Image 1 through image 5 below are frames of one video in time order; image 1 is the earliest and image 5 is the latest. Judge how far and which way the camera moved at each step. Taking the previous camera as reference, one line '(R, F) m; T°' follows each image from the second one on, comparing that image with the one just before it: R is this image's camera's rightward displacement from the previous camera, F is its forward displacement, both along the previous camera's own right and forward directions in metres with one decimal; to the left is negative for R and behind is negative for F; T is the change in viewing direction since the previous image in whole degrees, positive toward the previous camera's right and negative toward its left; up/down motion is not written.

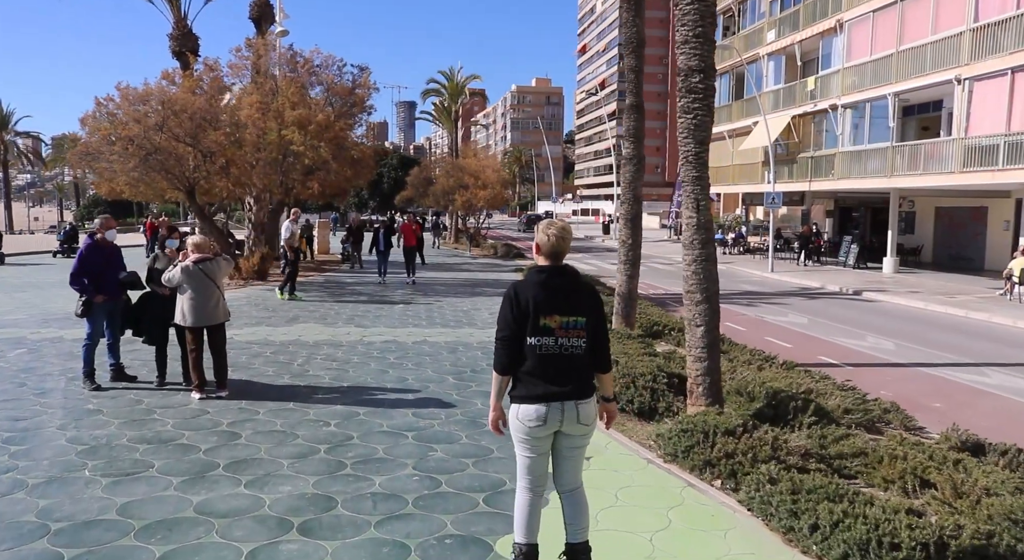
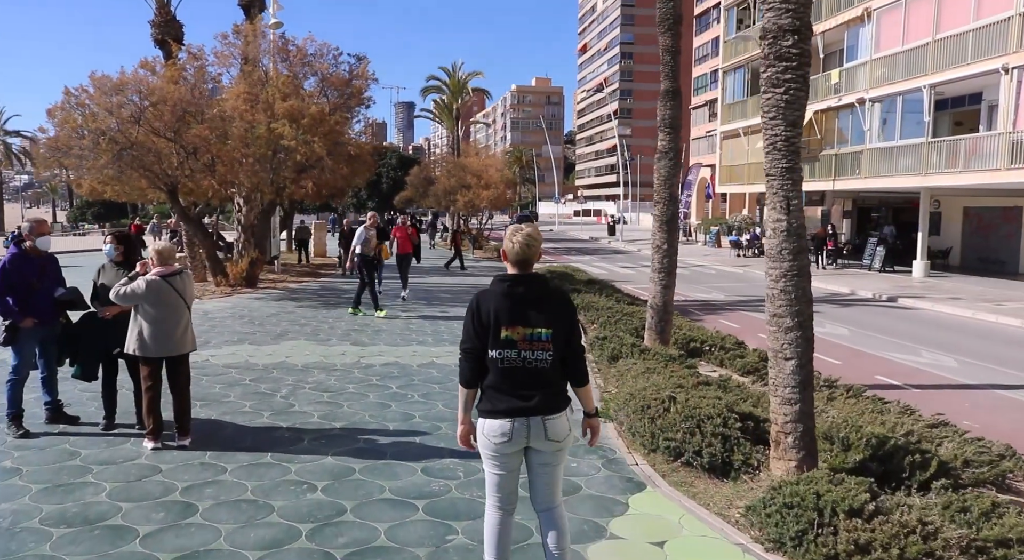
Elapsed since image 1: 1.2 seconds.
(-0.3, +1.5) m; 0°
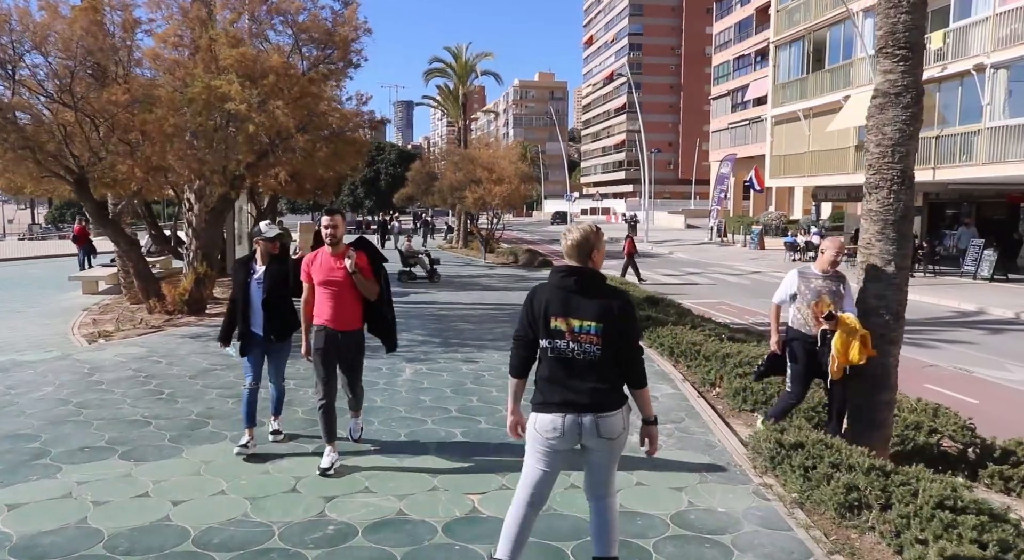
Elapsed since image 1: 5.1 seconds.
(-0.7, +4.8) m; 0°
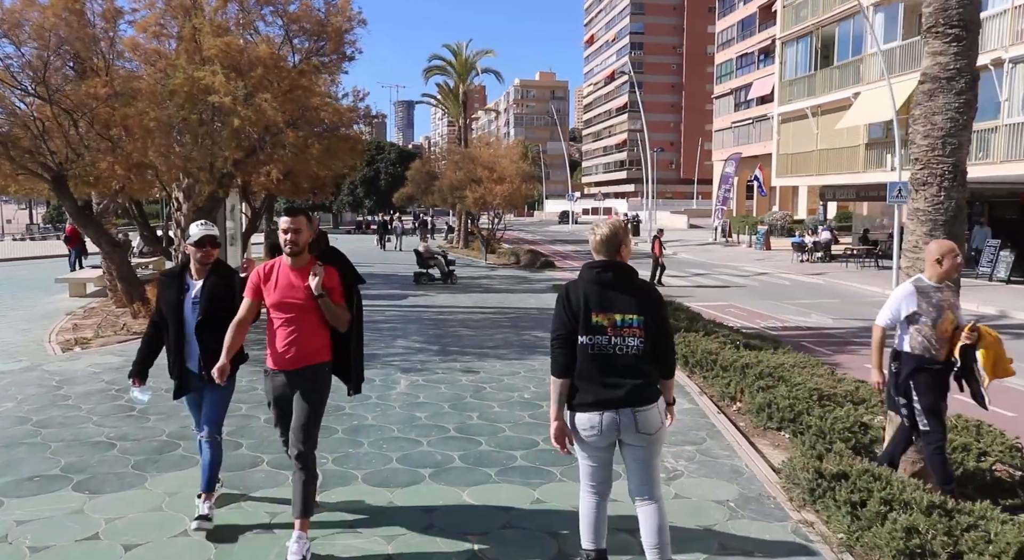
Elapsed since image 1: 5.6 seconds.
(0.0, +0.6) m; 0°
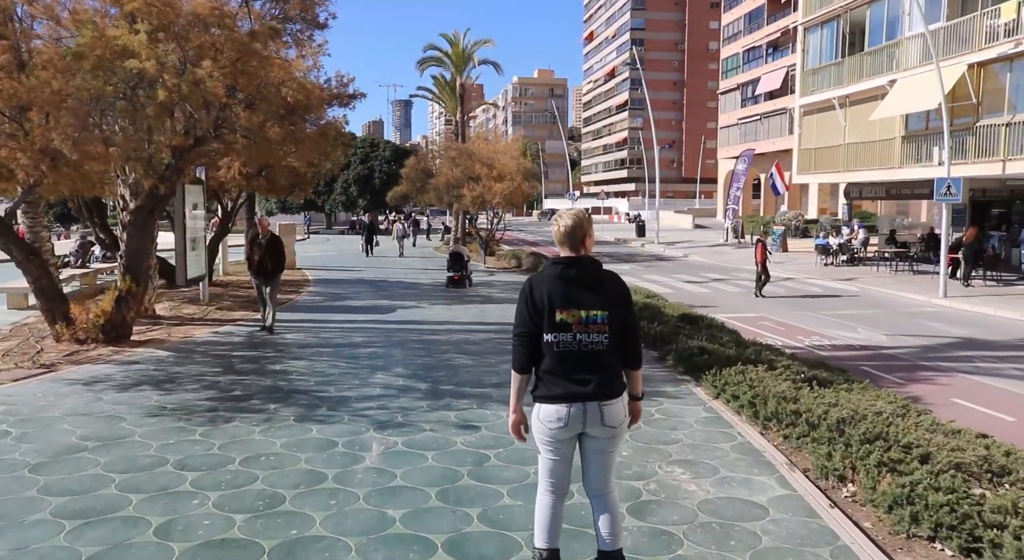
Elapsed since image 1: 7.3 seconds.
(-0.1, +2.2) m; 0°
